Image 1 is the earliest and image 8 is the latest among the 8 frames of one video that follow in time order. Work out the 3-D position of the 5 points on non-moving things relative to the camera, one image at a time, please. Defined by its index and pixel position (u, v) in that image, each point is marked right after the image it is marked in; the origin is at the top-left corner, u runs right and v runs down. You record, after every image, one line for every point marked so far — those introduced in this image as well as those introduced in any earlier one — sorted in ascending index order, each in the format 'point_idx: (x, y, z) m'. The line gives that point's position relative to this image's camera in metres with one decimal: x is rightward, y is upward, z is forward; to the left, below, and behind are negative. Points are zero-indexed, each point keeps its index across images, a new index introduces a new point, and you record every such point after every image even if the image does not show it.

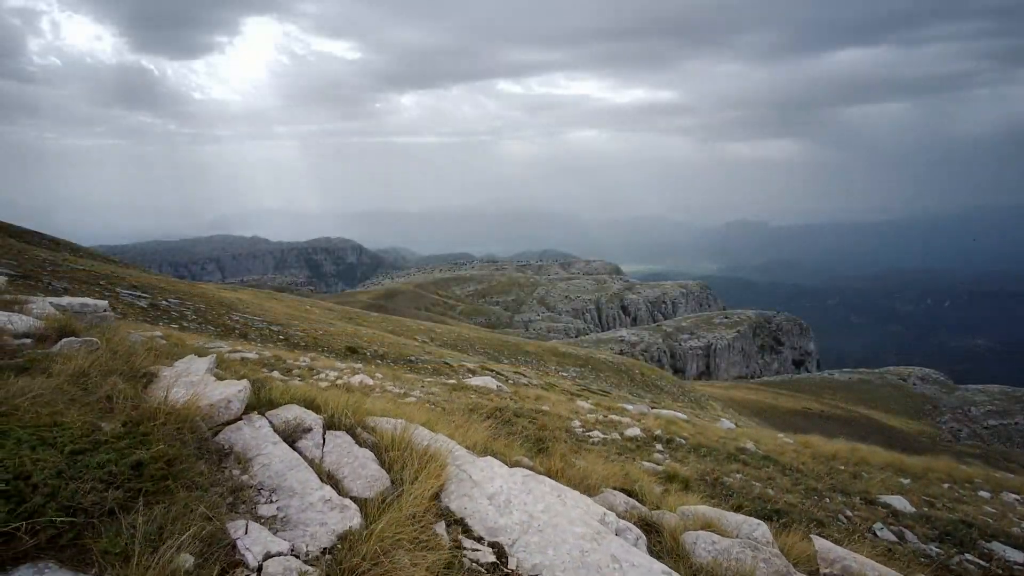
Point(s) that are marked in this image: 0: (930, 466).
0: (+11.2, -4.7, +17.0) m
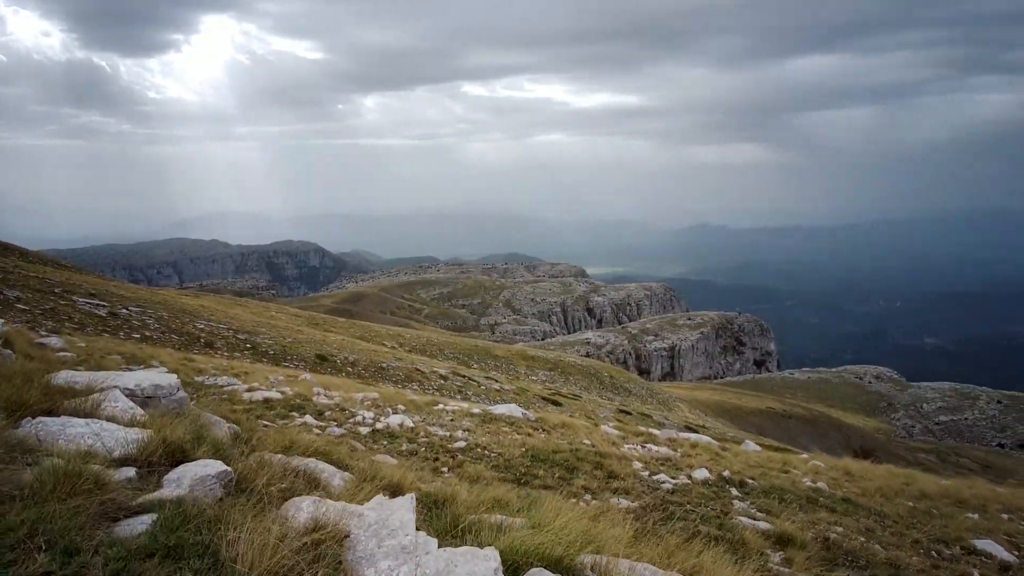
0: (+12.0, -5.2, +16.5) m
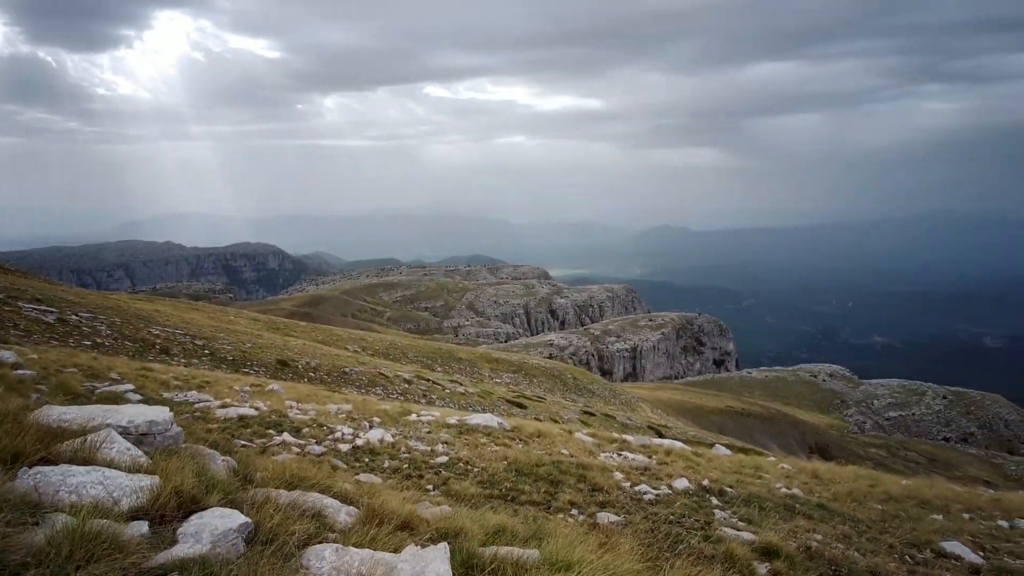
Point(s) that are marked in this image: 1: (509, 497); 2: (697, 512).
0: (+11.4, -5.4, +17.1) m
1: (0.0, -3.0, +9.1) m
2: (+2.9, -3.5, +10.1) m
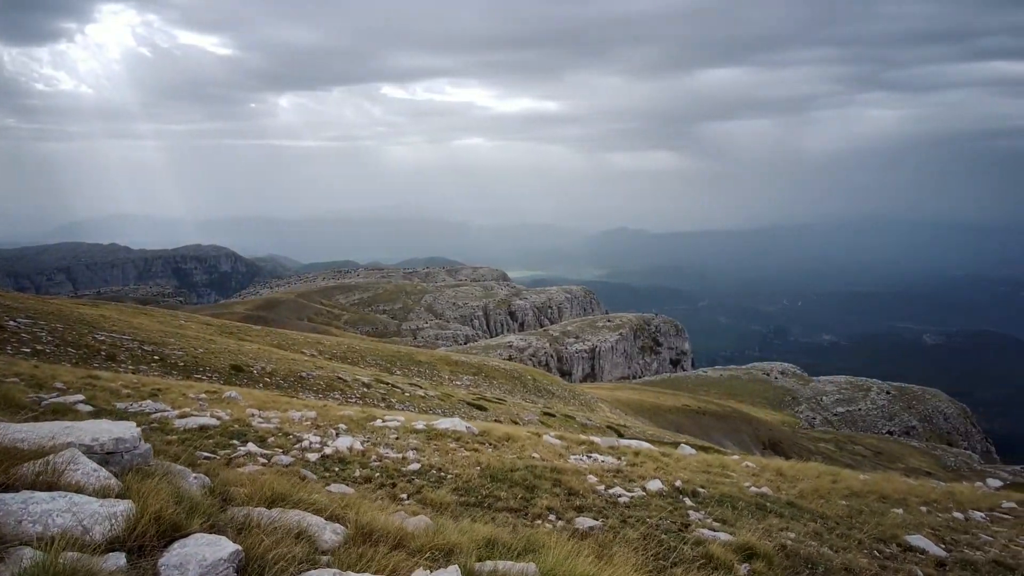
0: (+10.5, -5.4, +17.6) m
1: (-0.3, -3.0, +8.9) m
2: (+2.6, -3.5, +10.1) m
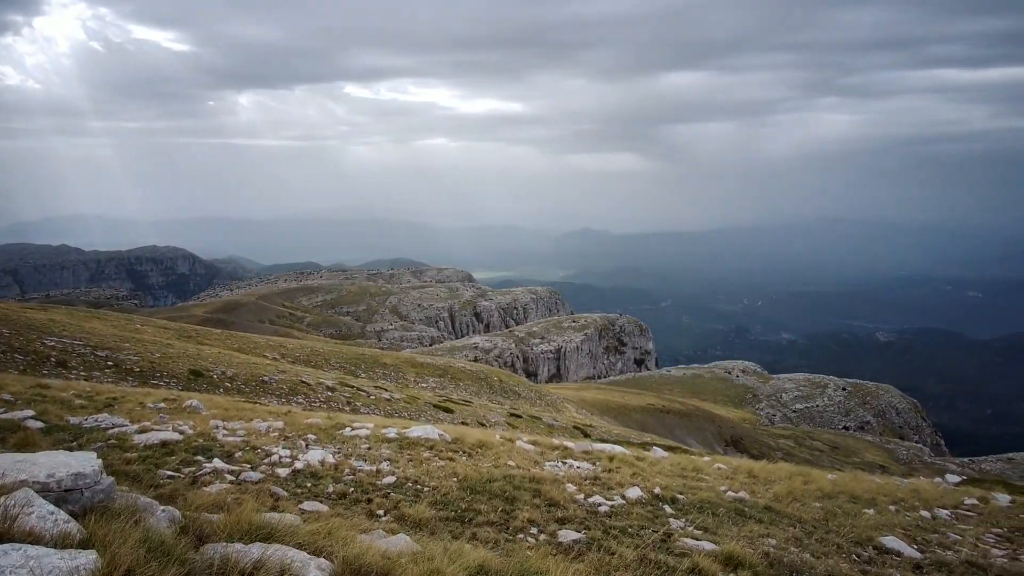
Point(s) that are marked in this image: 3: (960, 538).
0: (+9.8, -5.5, +17.9) m
1: (-0.6, -3.1, +8.7) m
2: (+2.2, -3.6, +10.0) m
3: (+8.9, -4.9, +12.7) m
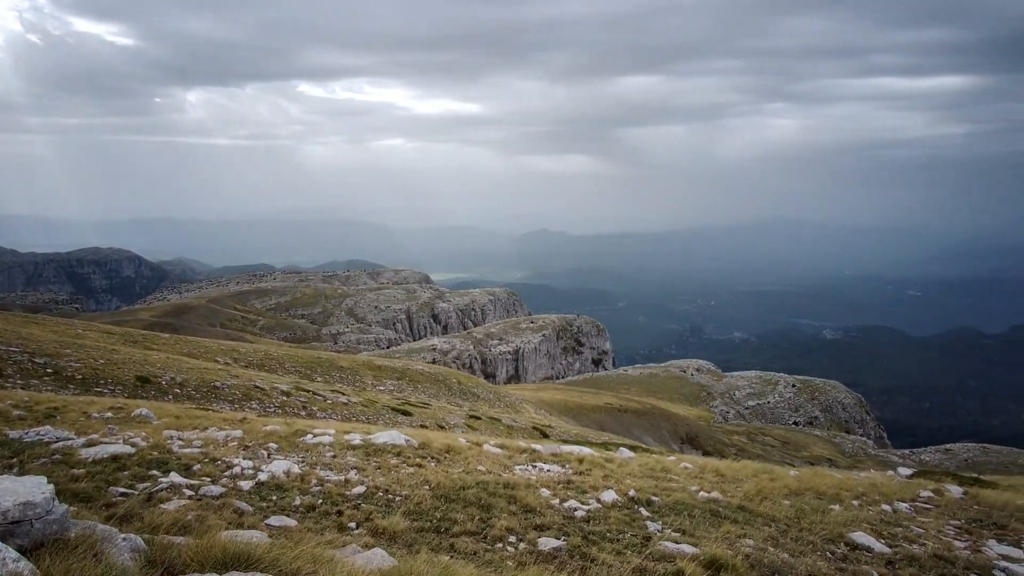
0: (+8.9, -5.4, +18.2) m
1: (-0.9, -3.2, +8.3) m
2: (+1.9, -3.6, +9.9) m
3: (+8.3, -4.9, +13.0) m
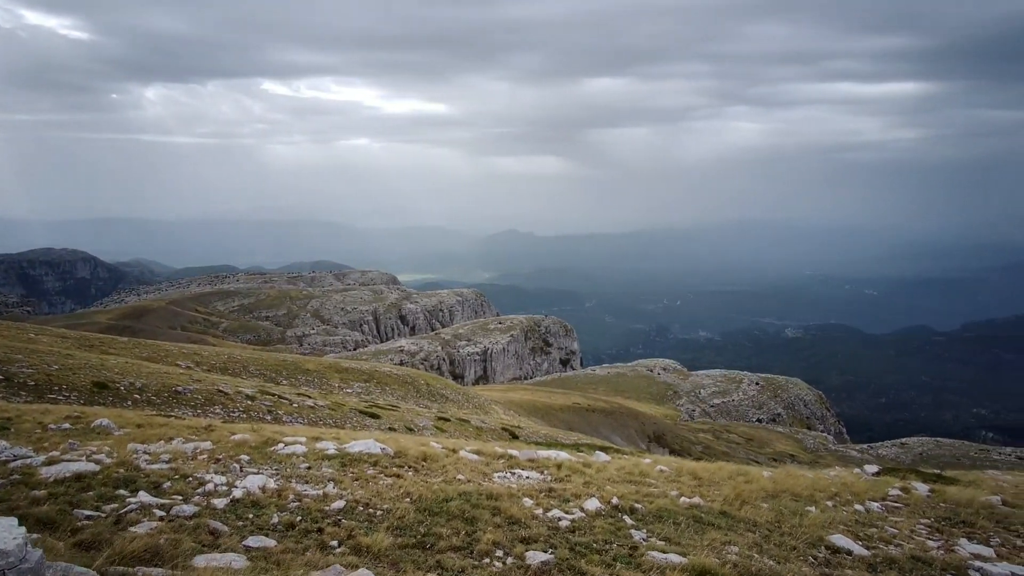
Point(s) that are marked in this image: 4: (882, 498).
0: (+8.2, -5.5, +18.4) m
1: (-1.0, -3.3, +8.1) m
2: (+1.6, -3.7, +9.8) m
3: (+7.9, -5.0, +13.2) m
4: (+10.2, -5.8, +17.8) m
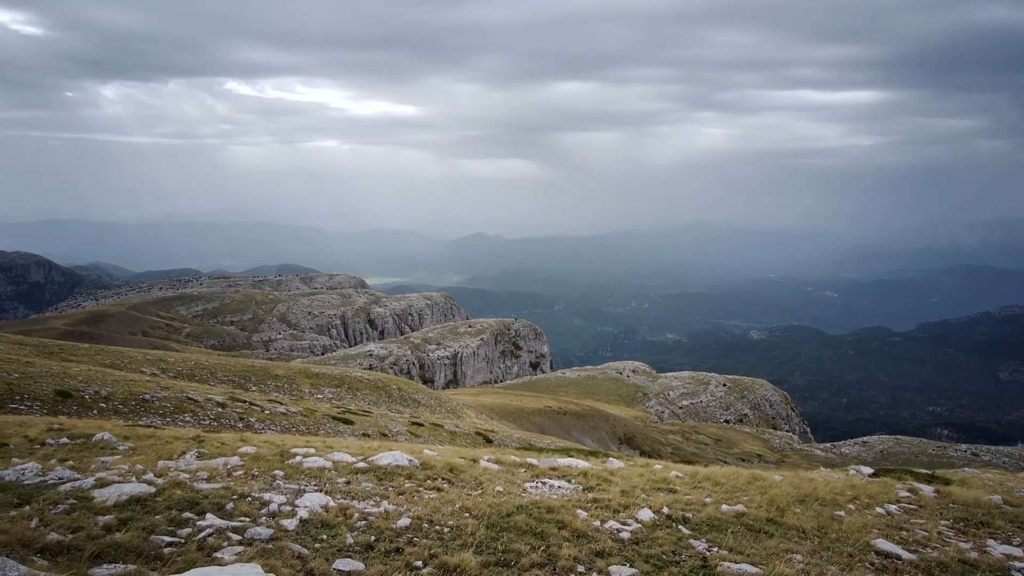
0: (+8.8, -5.7, +18.7) m
1: (0.0, -3.4, +8.0) m
2: (+2.6, -3.9, +9.7) m
3: (+8.7, -5.2, +13.5) m
4: (+10.8, -6.0, +18.2) m
